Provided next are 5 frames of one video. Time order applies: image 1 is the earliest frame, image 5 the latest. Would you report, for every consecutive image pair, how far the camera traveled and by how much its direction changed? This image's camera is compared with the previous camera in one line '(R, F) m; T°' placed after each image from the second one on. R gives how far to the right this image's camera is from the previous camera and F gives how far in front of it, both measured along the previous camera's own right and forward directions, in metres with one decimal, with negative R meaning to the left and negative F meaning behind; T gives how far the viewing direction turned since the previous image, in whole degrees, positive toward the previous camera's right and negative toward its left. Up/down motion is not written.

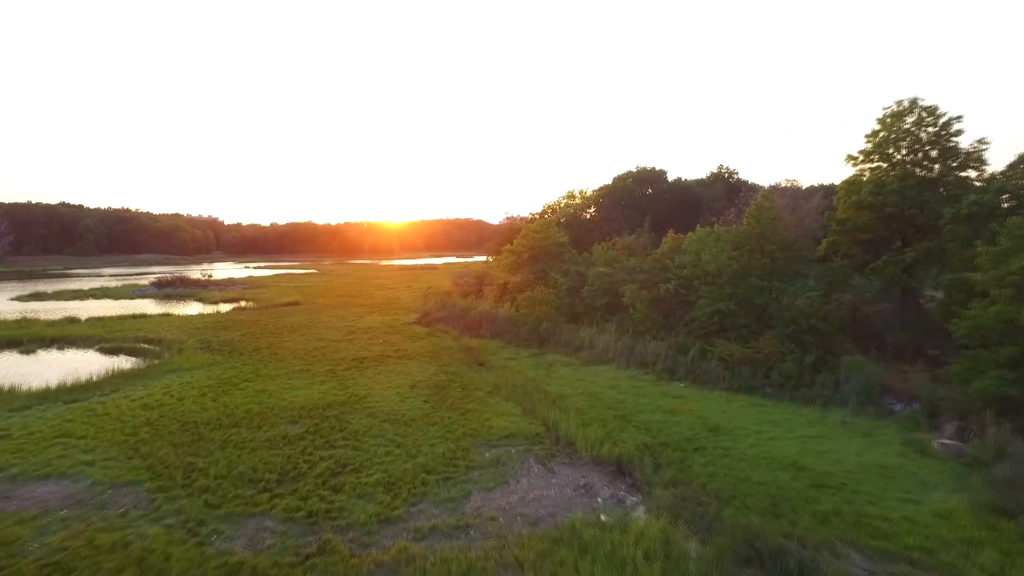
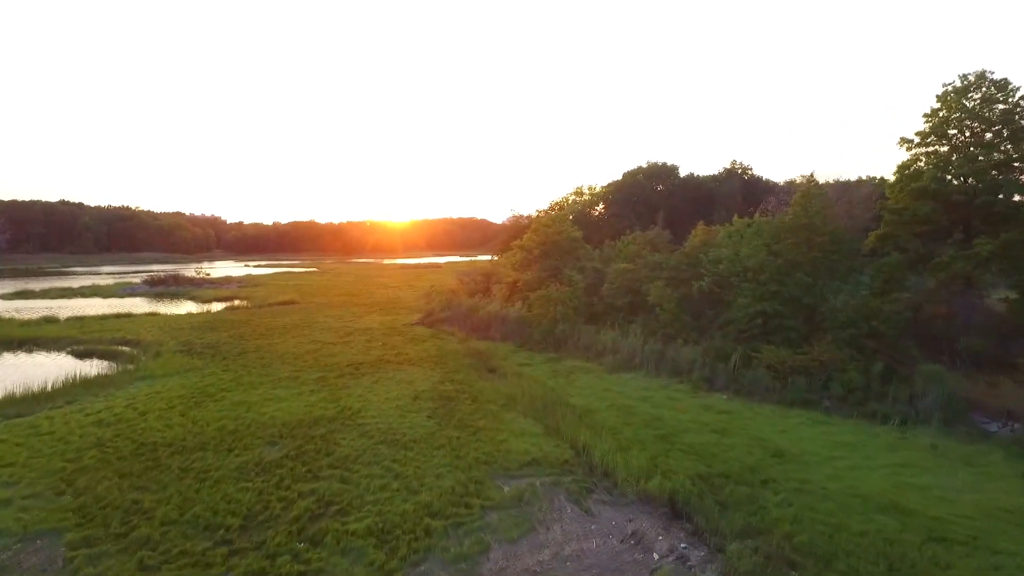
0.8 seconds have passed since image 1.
(-0.3, +2.3) m; 0°
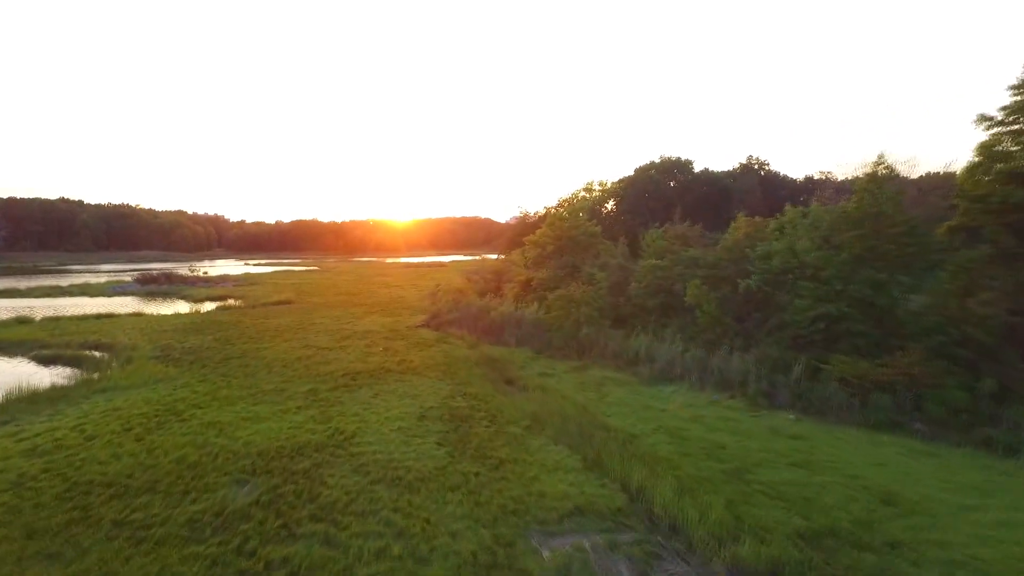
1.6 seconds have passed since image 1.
(-0.4, +2.4) m; 0°
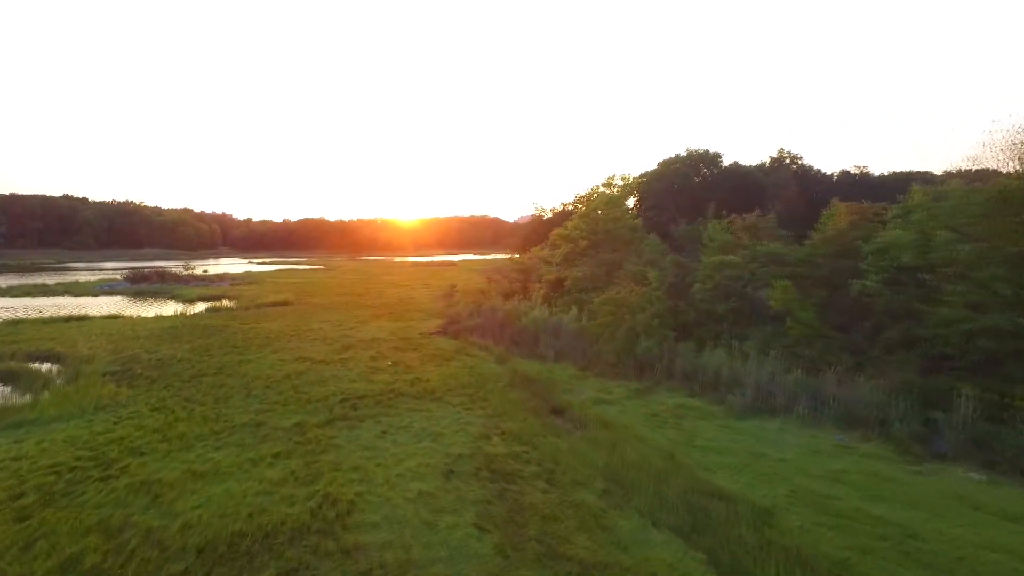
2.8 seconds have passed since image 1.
(-0.7, +3.7) m; -1°
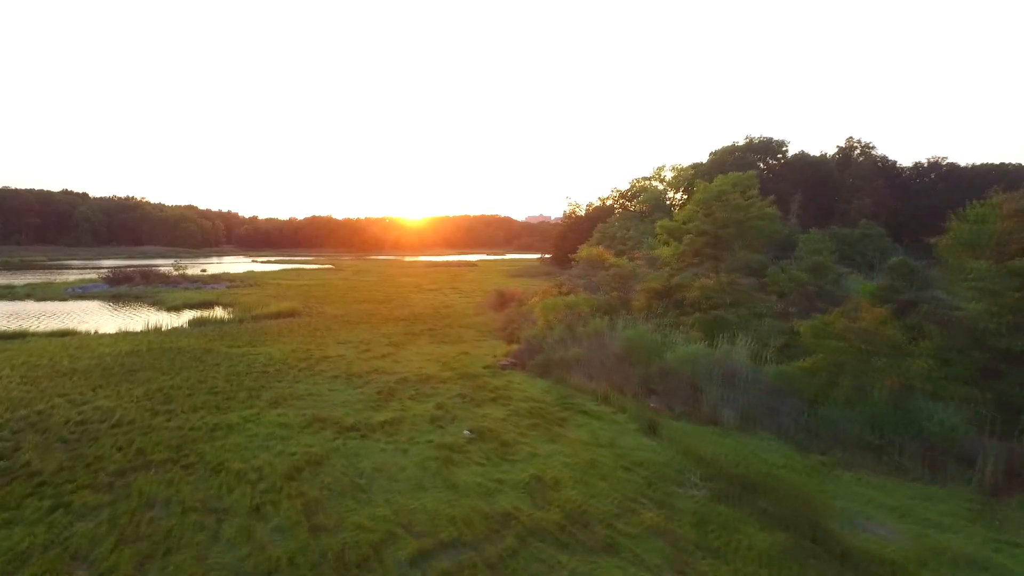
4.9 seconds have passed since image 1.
(-2.2, +6.9) m; 0°
